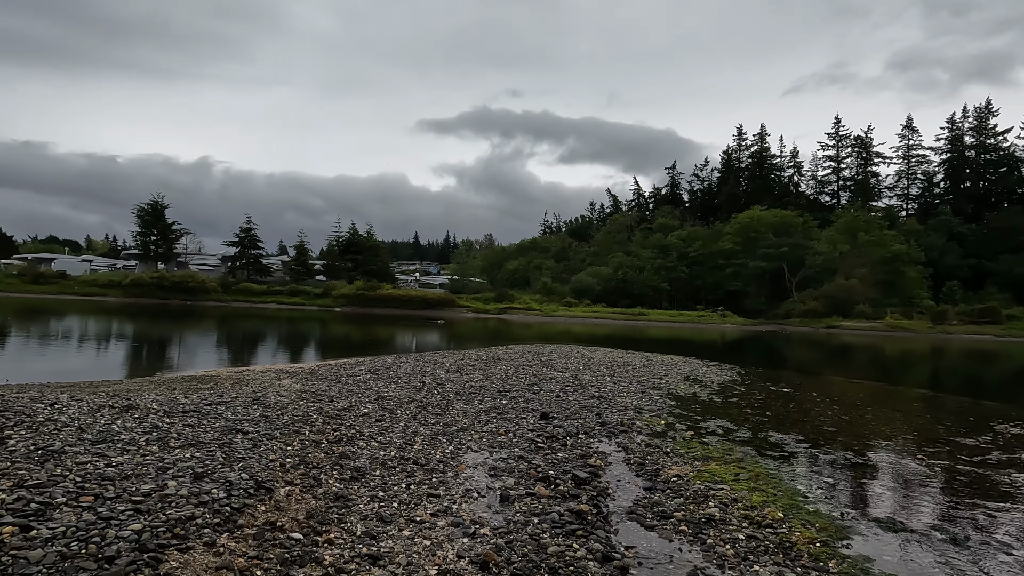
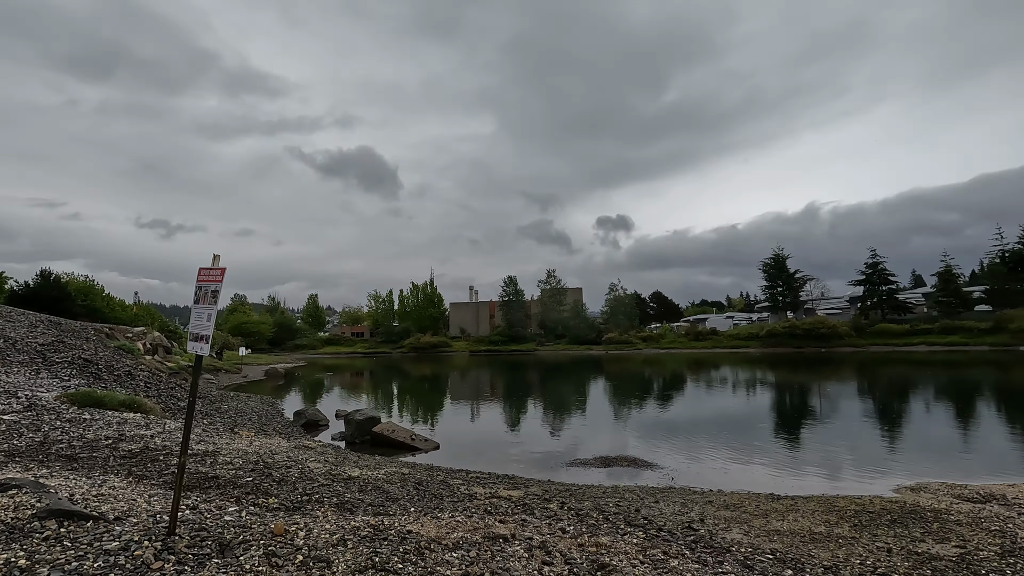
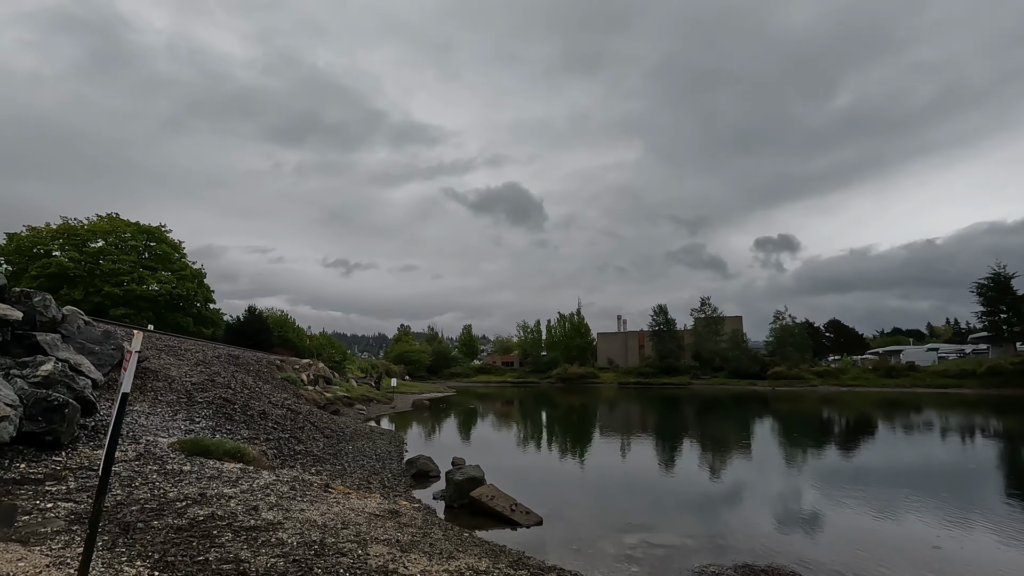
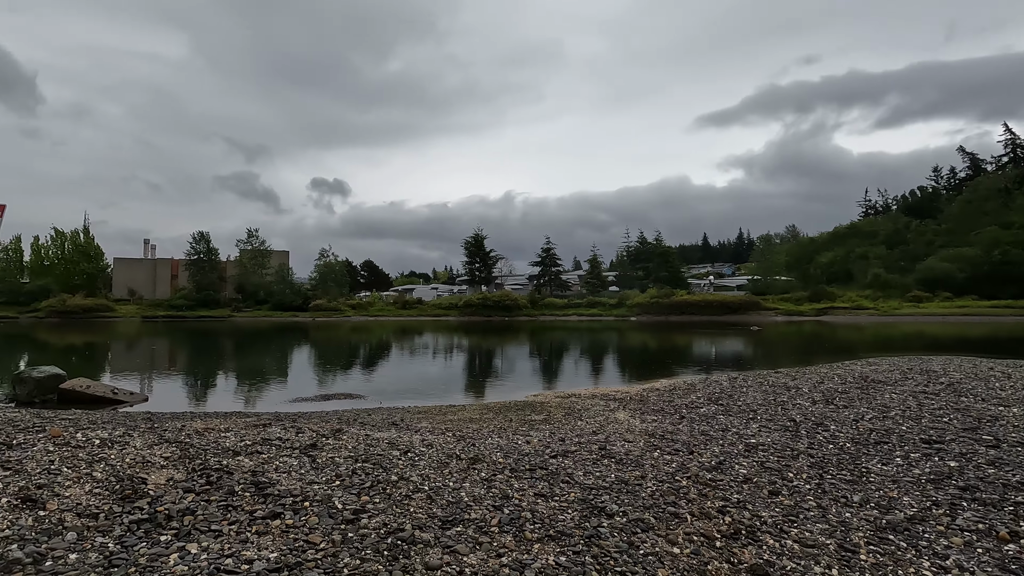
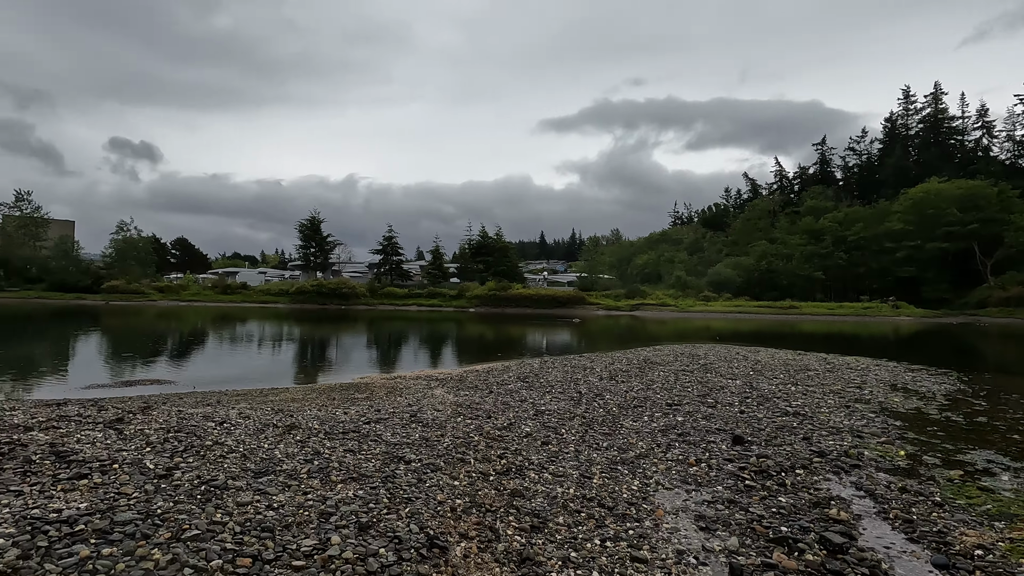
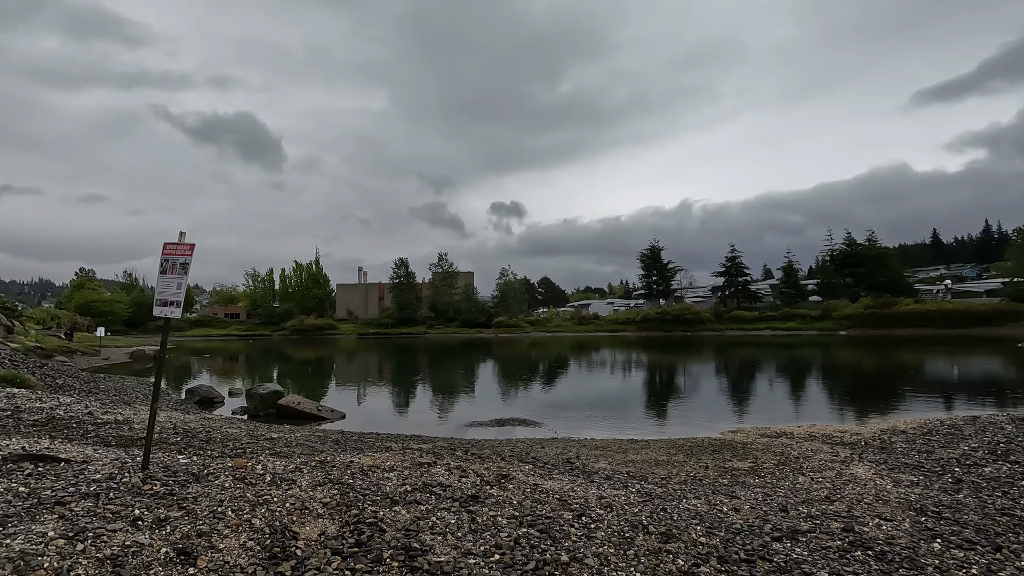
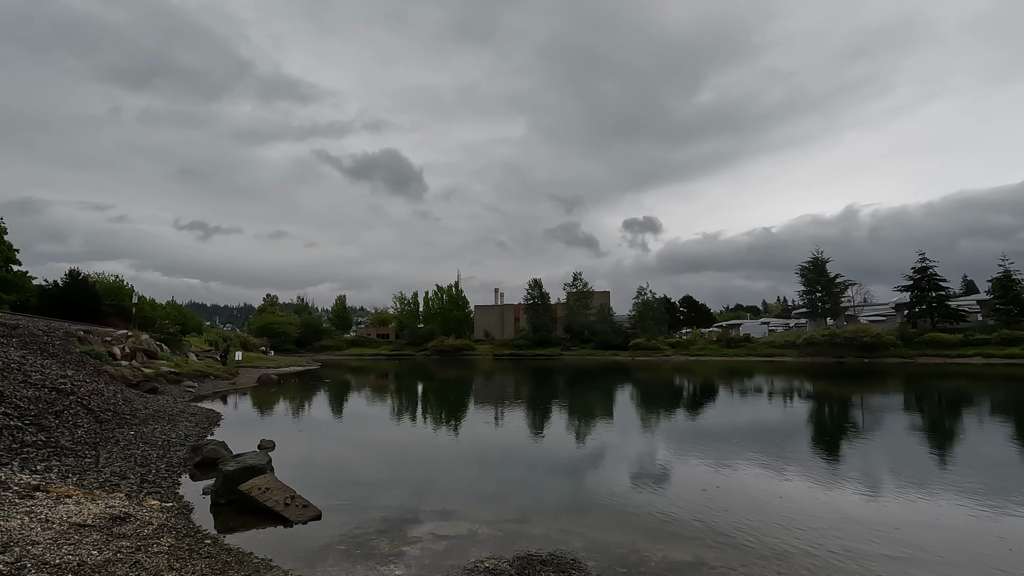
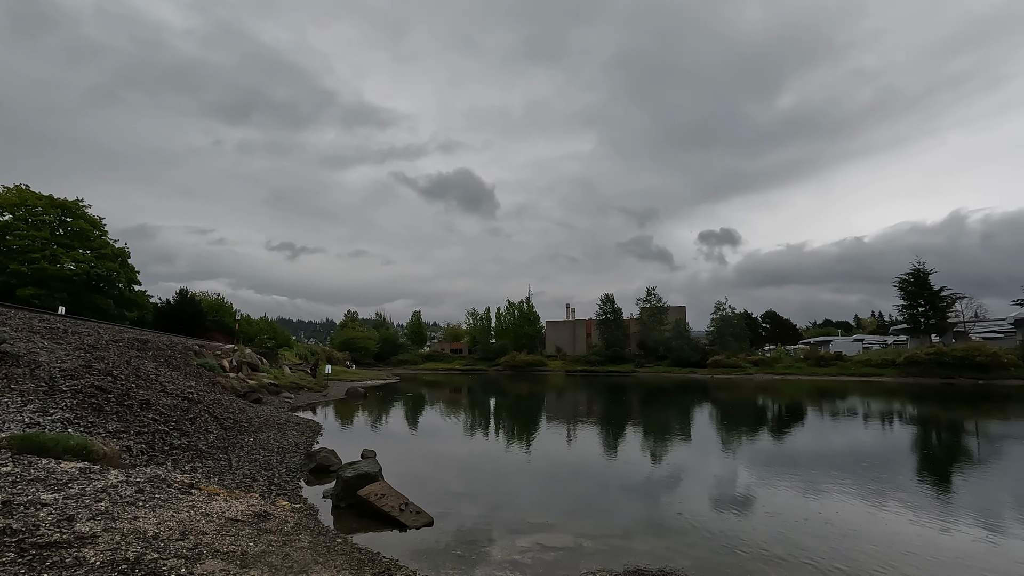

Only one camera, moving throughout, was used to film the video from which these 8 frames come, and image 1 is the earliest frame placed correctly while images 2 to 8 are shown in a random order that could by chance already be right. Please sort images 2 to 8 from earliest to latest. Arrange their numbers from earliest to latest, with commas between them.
5, 4, 6, 2, 3, 8, 7
